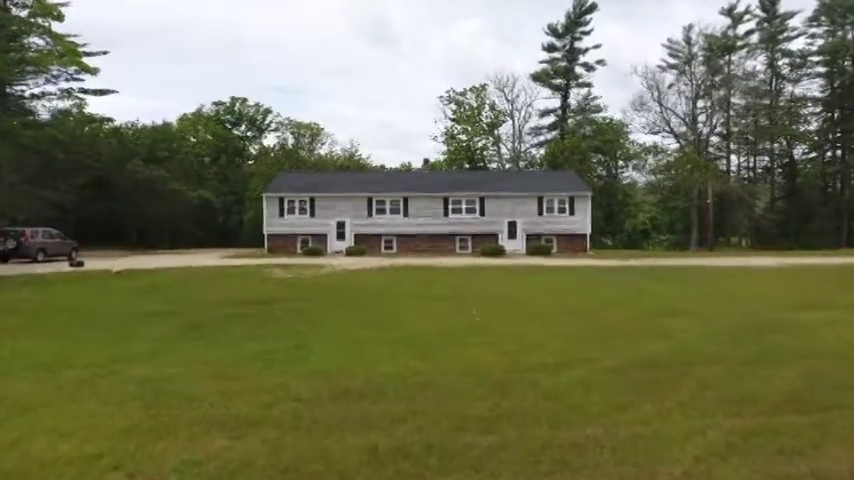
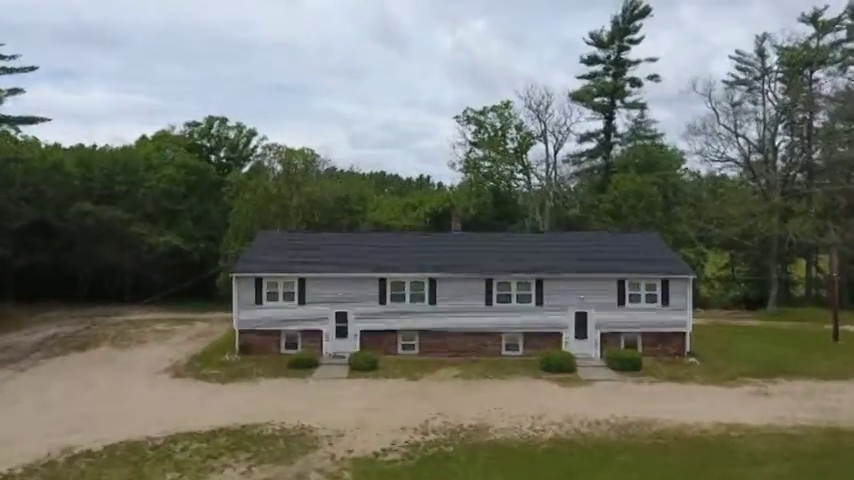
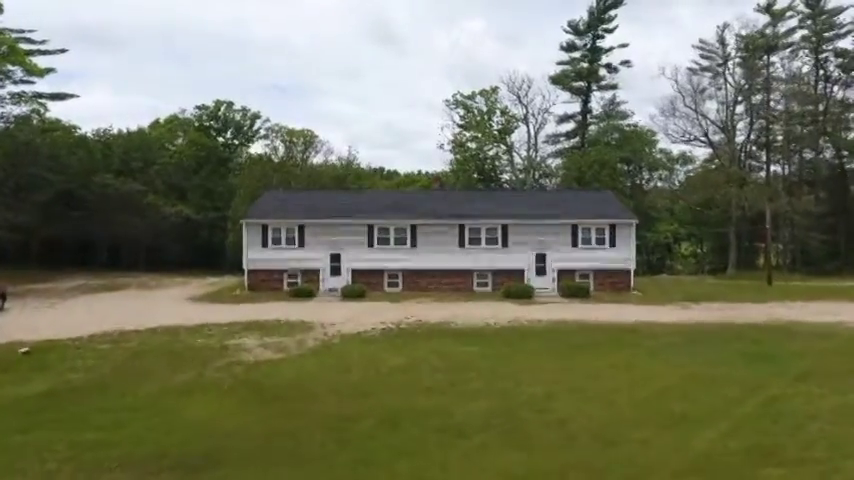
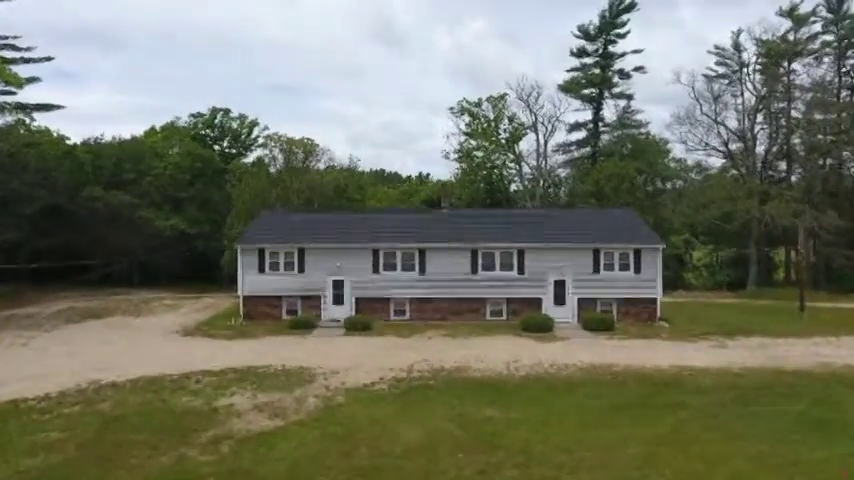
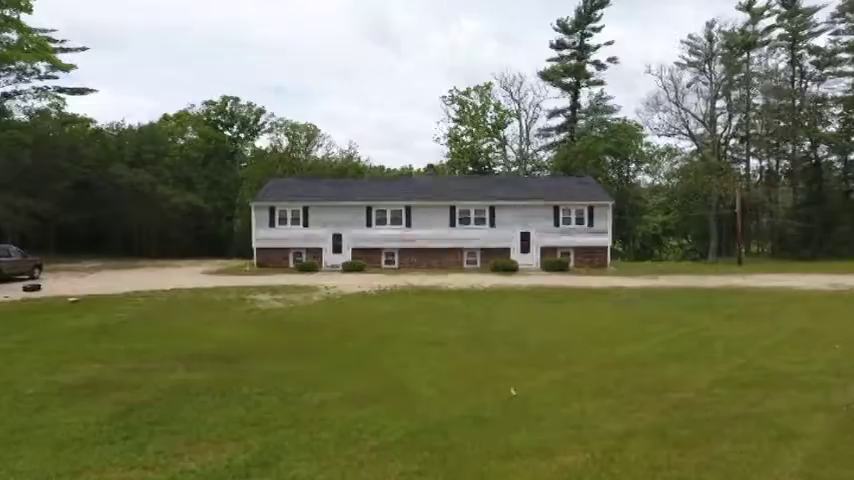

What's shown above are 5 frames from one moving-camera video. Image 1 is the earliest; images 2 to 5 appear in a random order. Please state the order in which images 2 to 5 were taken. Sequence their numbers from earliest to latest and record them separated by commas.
5, 3, 4, 2
